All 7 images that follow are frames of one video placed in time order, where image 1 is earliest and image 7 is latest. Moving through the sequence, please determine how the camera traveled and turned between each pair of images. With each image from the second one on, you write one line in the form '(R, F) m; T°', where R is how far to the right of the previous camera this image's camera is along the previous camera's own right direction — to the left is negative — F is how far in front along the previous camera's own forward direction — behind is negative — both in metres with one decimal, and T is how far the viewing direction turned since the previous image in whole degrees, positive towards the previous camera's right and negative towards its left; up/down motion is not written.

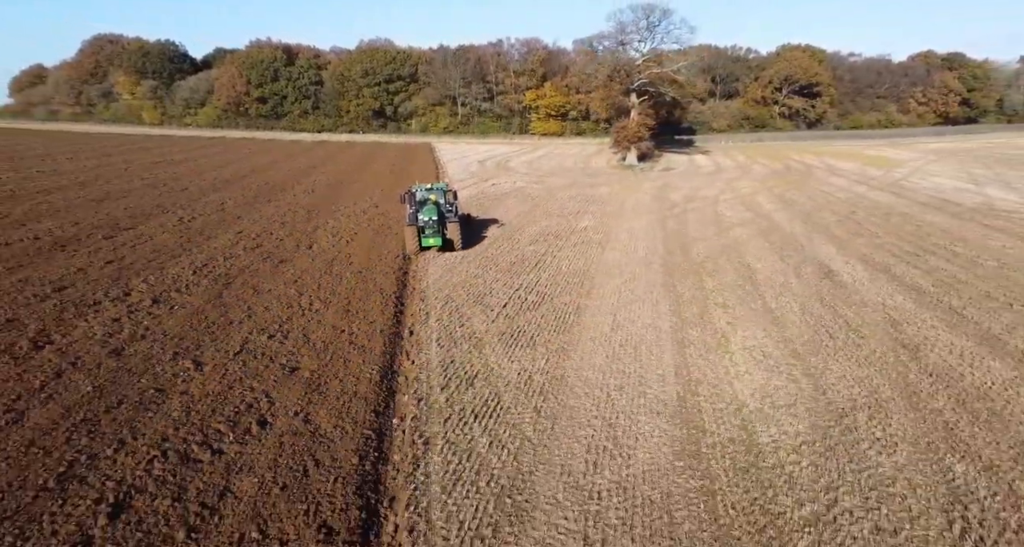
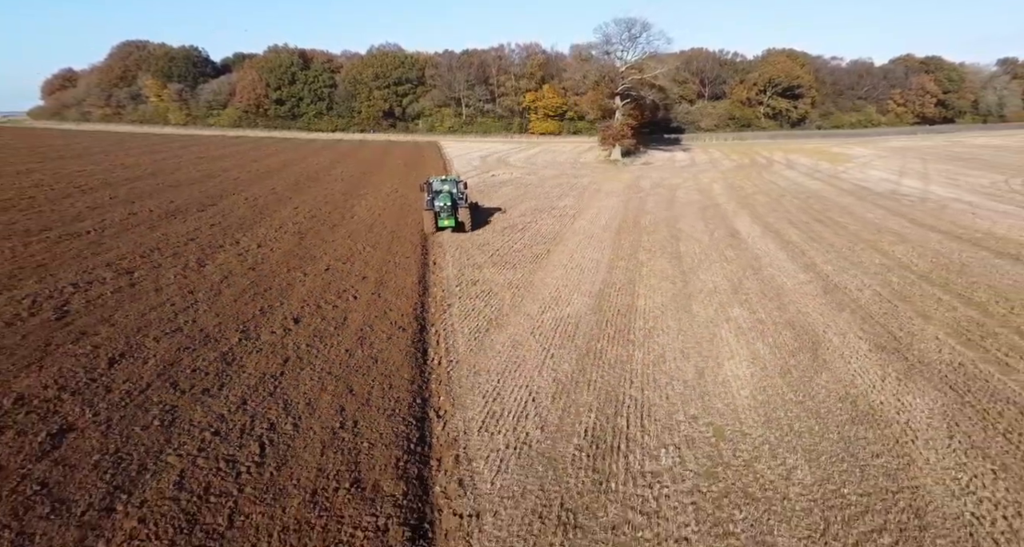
(+0.3, -4.3) m; 0°
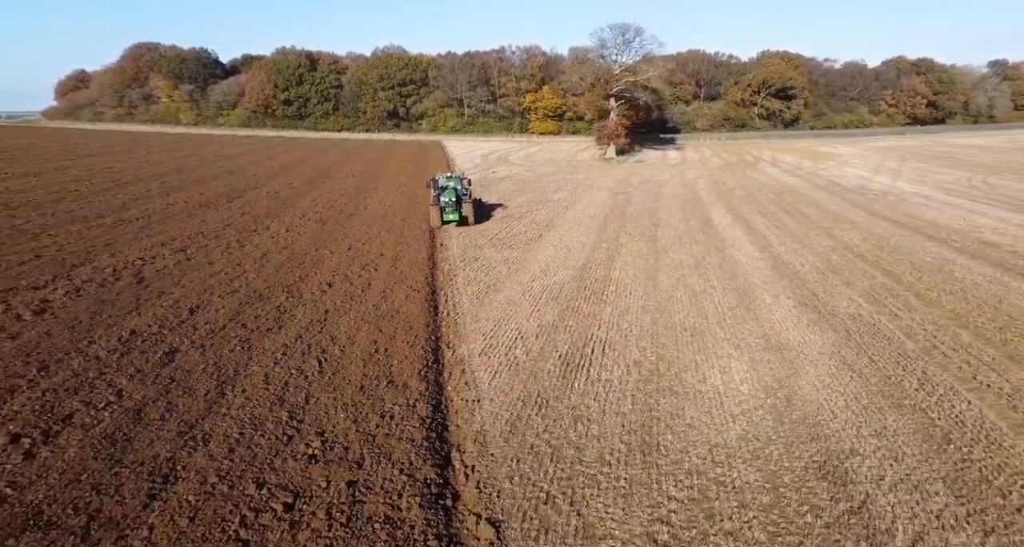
(+0.1, -1.9) m; 0°
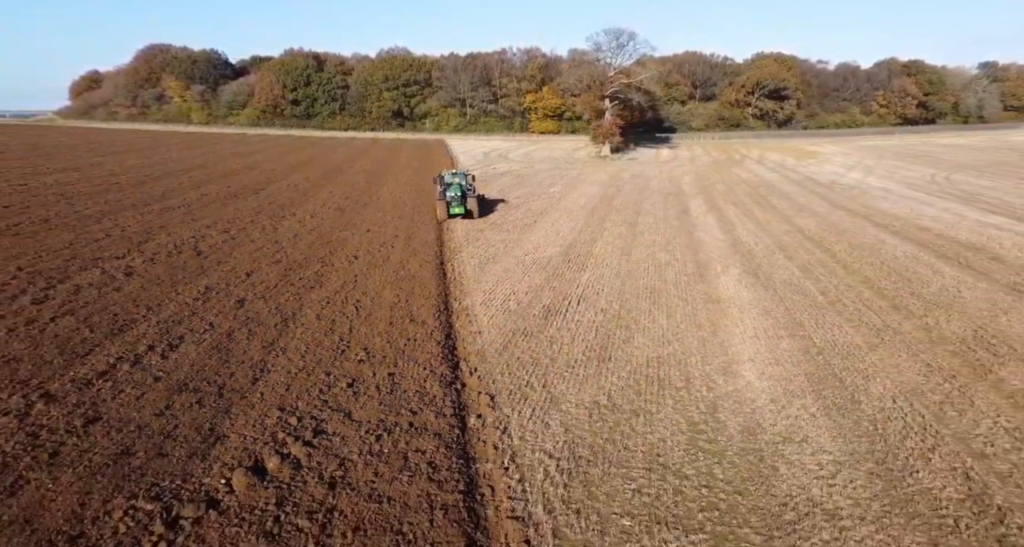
(+0.1, -2.0) m; 0°
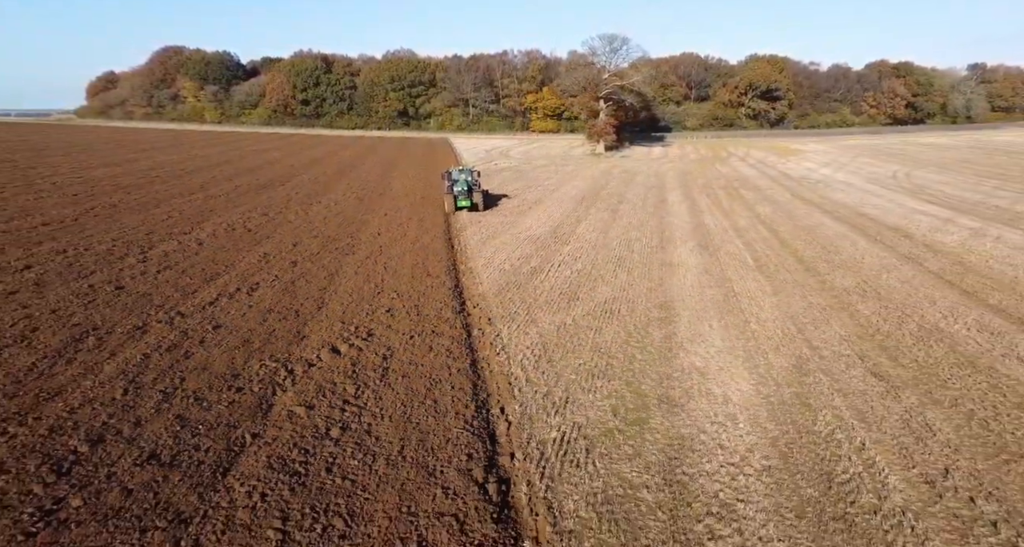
(+0.2, -2.5) m; 0°
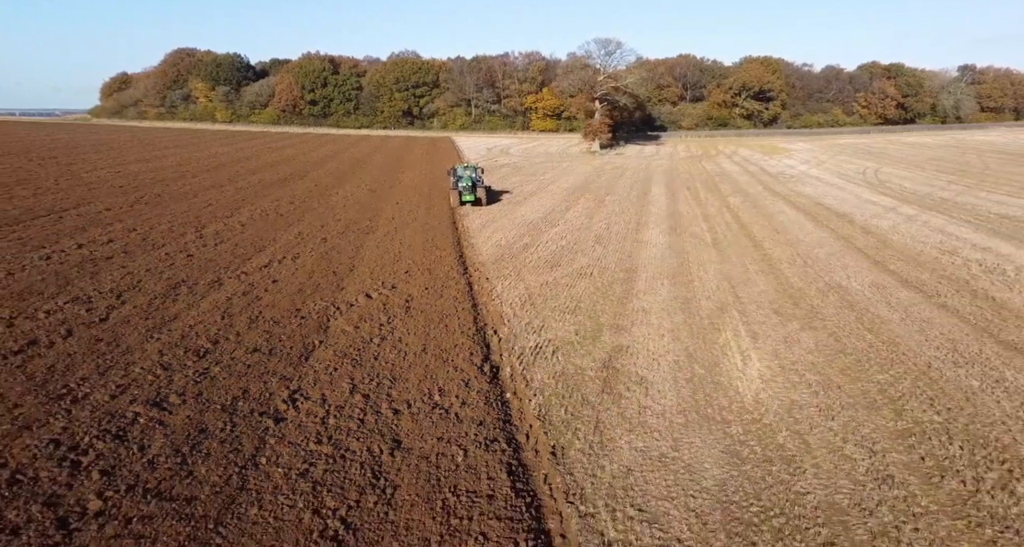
(+0.2, -2.2) m; 0°
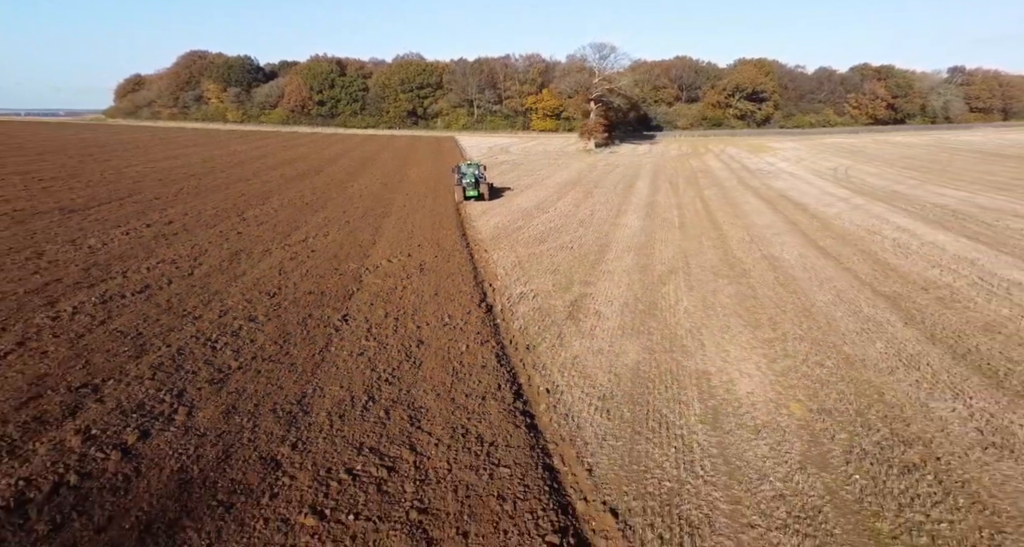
(+0.2, -2.3) m; 0°
